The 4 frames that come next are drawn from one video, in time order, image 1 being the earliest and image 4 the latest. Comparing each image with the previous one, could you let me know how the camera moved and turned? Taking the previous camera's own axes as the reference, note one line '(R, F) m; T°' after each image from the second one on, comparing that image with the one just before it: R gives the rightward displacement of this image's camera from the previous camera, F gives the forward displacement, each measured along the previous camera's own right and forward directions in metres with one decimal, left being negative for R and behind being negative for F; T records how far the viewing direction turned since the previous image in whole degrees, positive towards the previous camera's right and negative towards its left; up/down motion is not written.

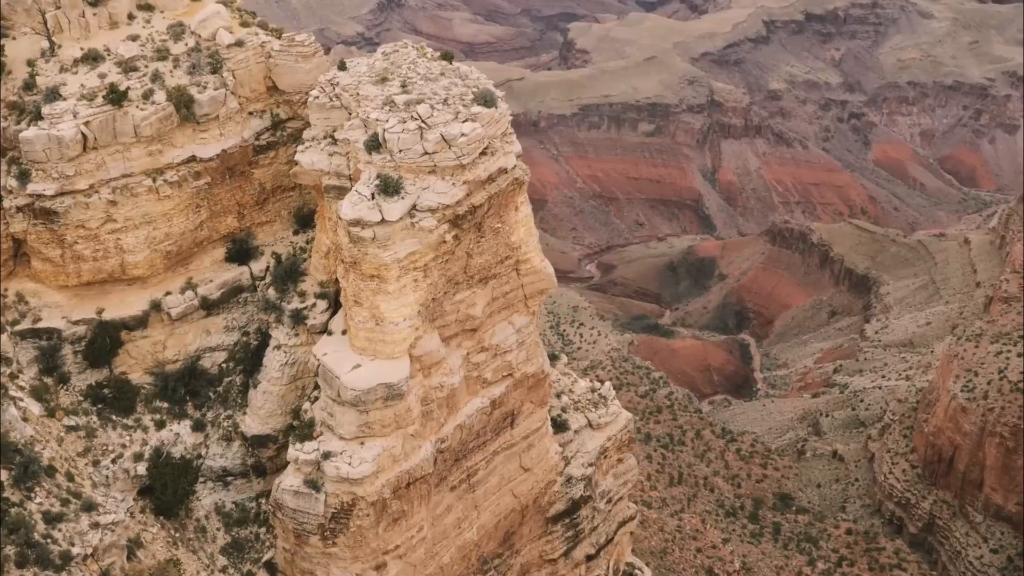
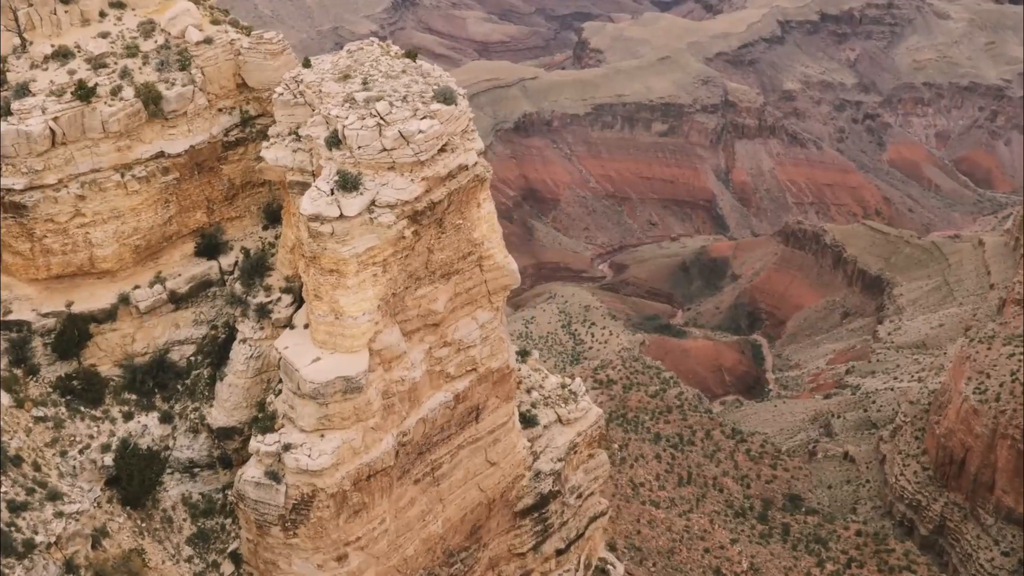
(+0.2, 0.0) m; -1°
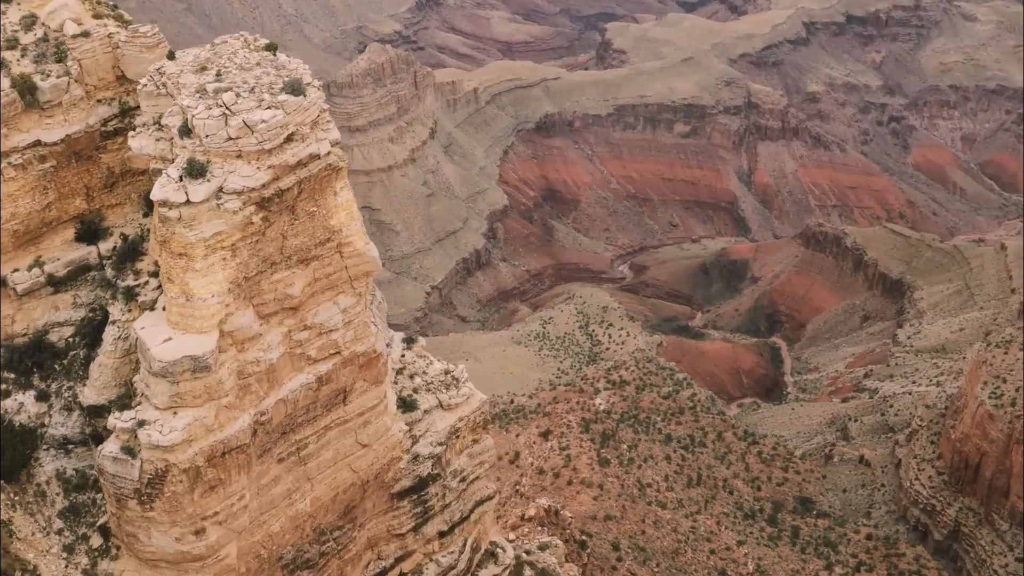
(+0.6, -0.1) m; -1°
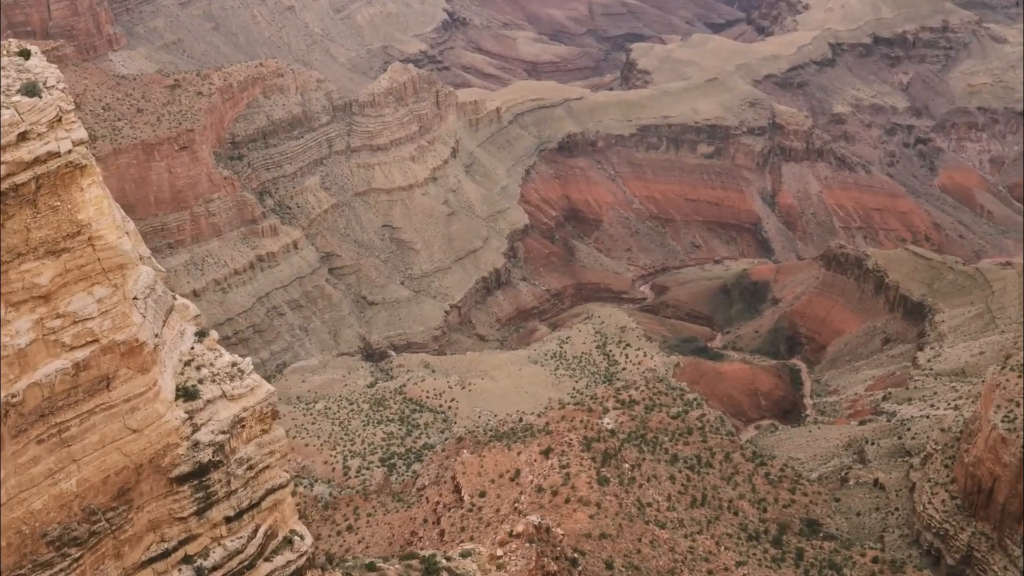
(+0.6, -1.3) m; -1°
